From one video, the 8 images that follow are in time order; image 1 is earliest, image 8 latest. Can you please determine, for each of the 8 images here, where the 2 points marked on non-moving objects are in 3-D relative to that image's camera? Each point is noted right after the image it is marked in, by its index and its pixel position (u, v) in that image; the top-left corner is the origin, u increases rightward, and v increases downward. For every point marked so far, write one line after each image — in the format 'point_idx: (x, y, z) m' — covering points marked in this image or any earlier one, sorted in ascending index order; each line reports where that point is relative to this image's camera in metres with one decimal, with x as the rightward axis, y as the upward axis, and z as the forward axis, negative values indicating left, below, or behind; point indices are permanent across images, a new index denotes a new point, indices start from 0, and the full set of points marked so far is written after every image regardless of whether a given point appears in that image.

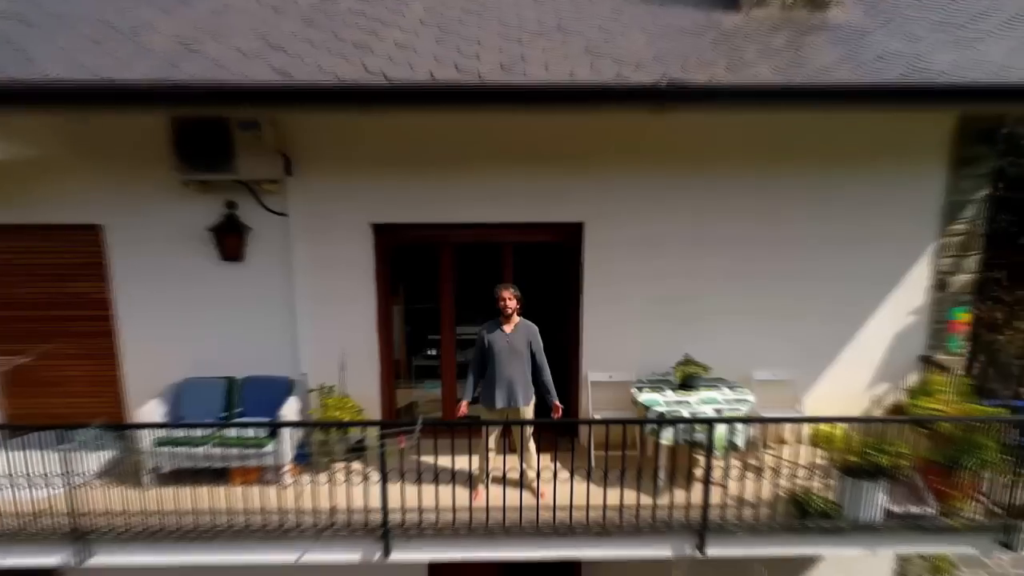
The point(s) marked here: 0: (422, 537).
0: (-0.3, -0.9, +2.6) m
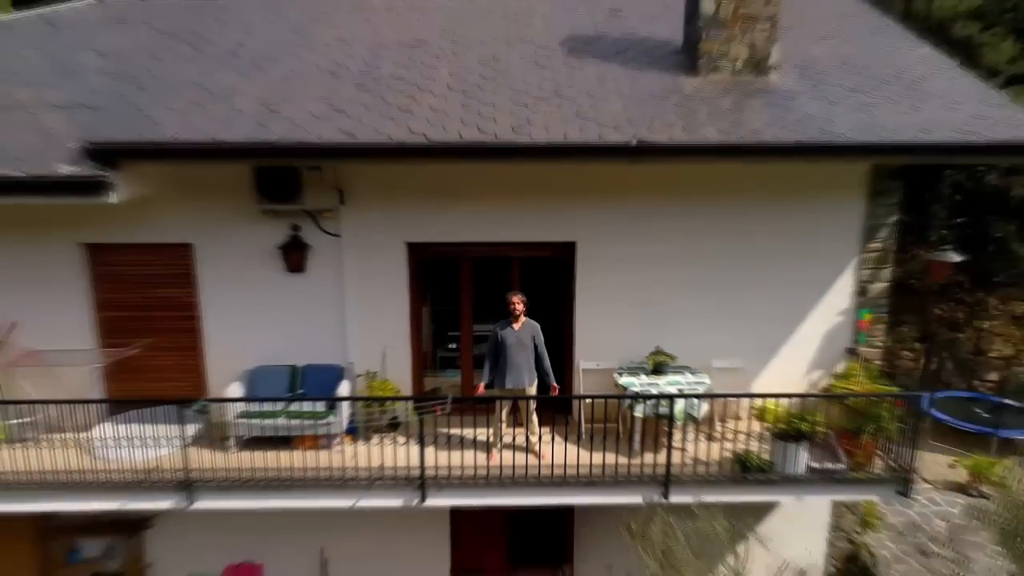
0: (-0.3, -0.9, +3.3) m
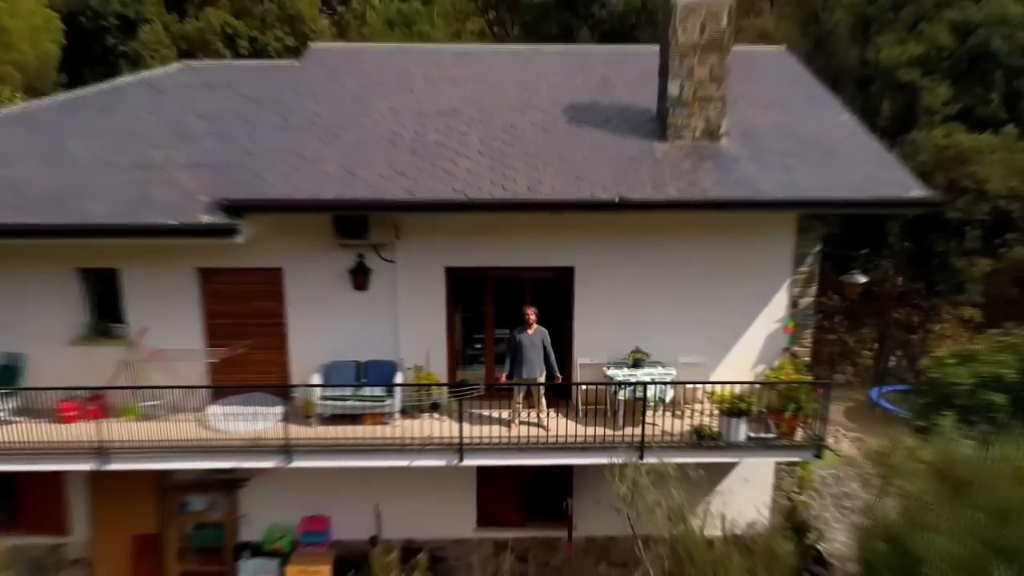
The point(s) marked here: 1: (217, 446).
0: (-0.2, -1.0, +4.5) m
1: (-1.9, -1.0, +4.5) m
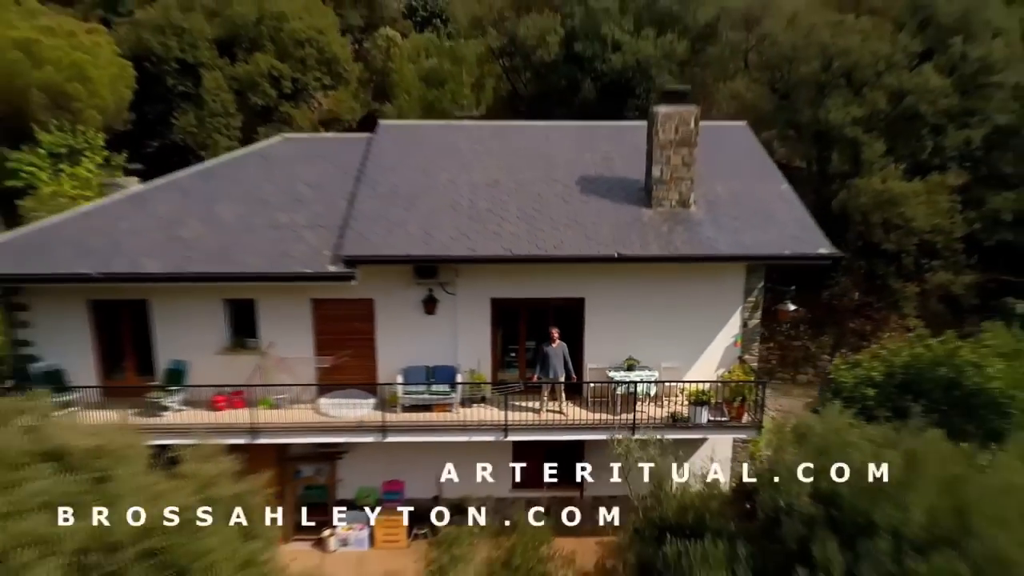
0: (+0.1, -1.3, +6.3) m
1: (-1.6, -1.3, +6.4) m
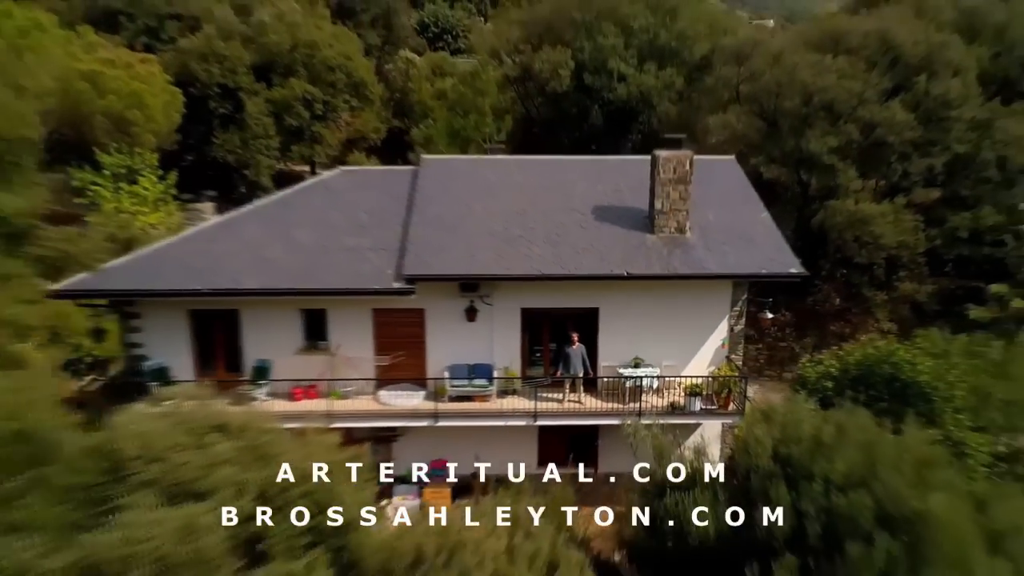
0: (+0.4, -1.4, +7.8) m
1: (-1.3, -1.4, +7.8) m
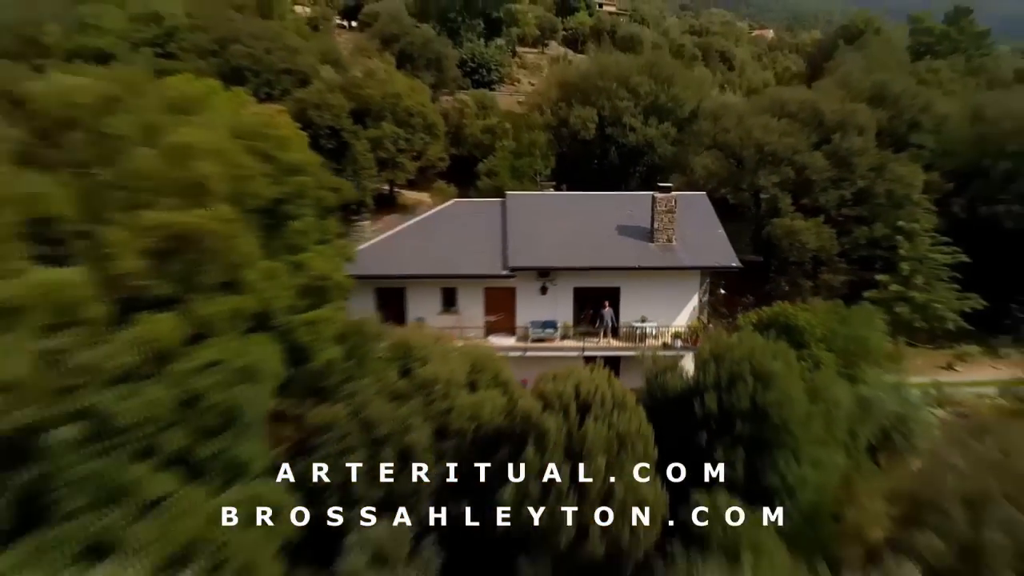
0: (+1.5, -1.2, +13.2) m
1: (-0.2, -1.1, +13.2) m
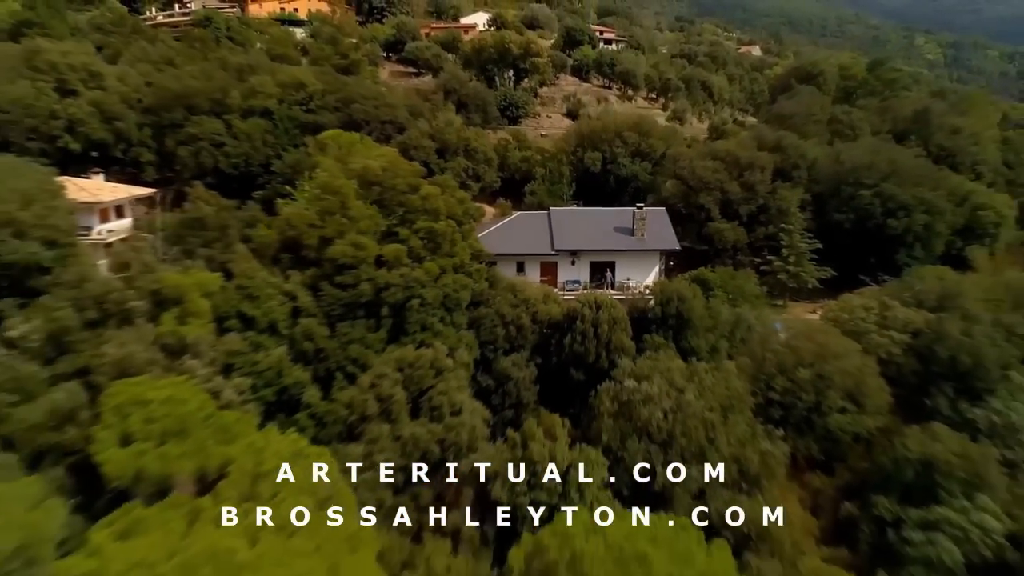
0: (+3.0, -0.2, +24.1) m
1: (+1.3, -0.2, +24.1) m
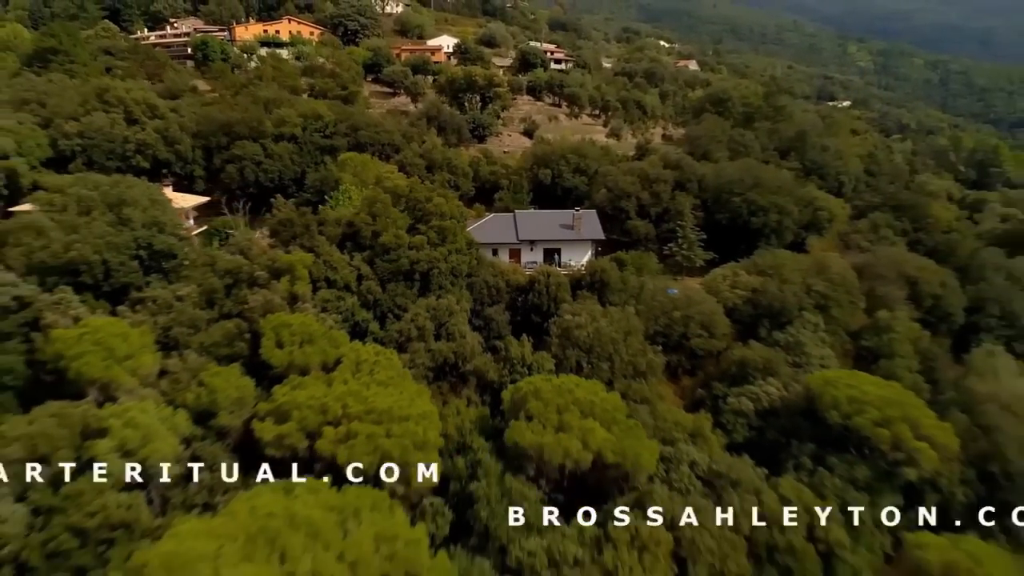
0: (+1.9, +0.8, +34.8) m
1: (+0.2, +0.8, +34.7) m
